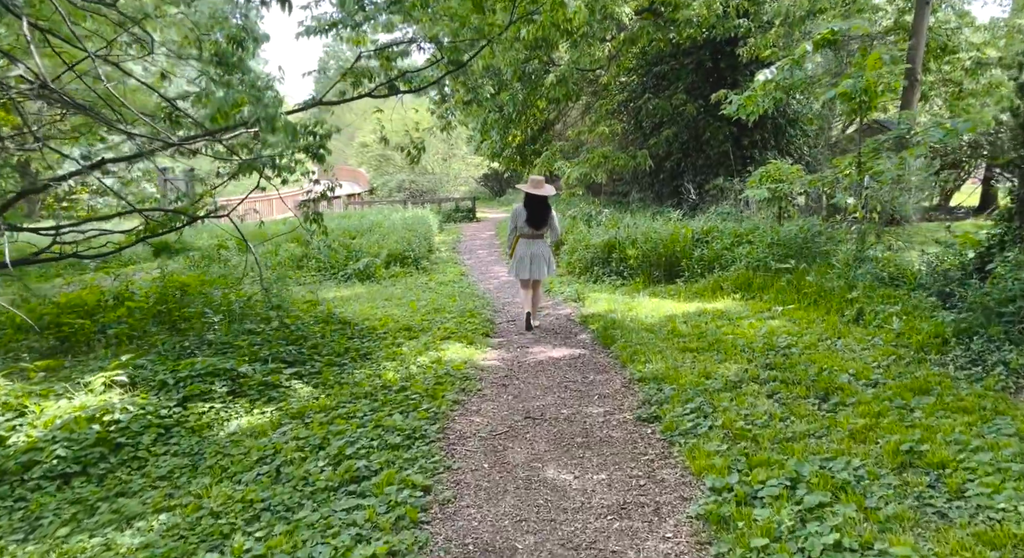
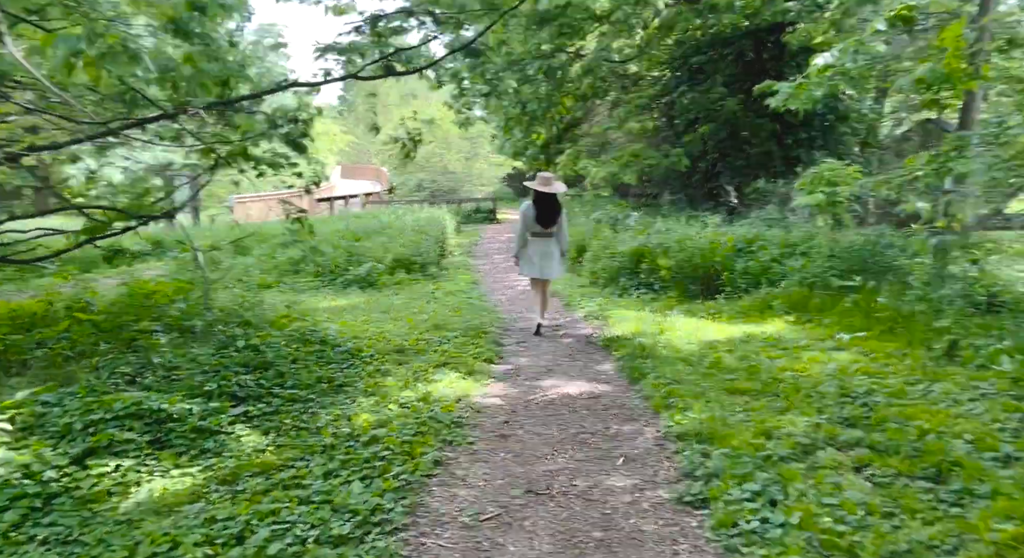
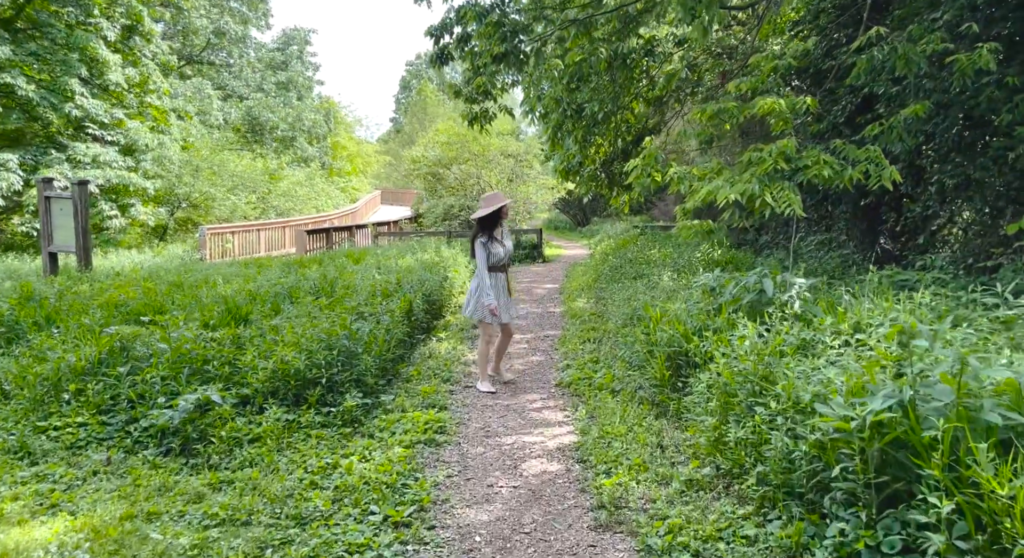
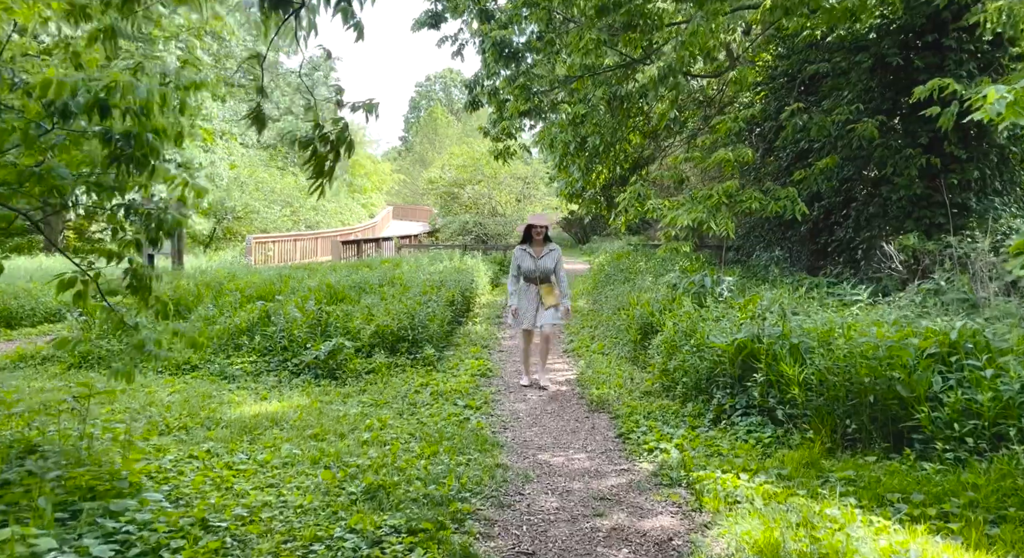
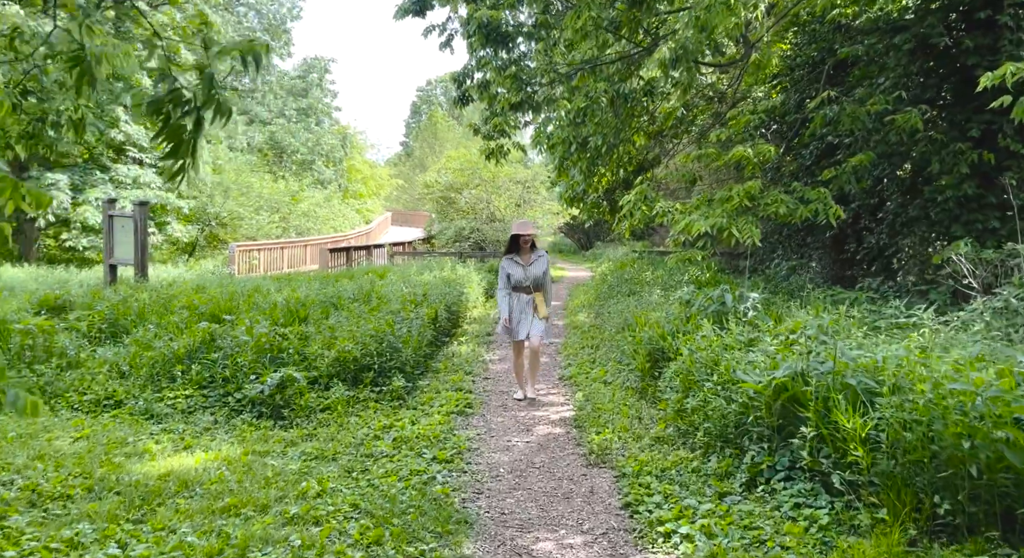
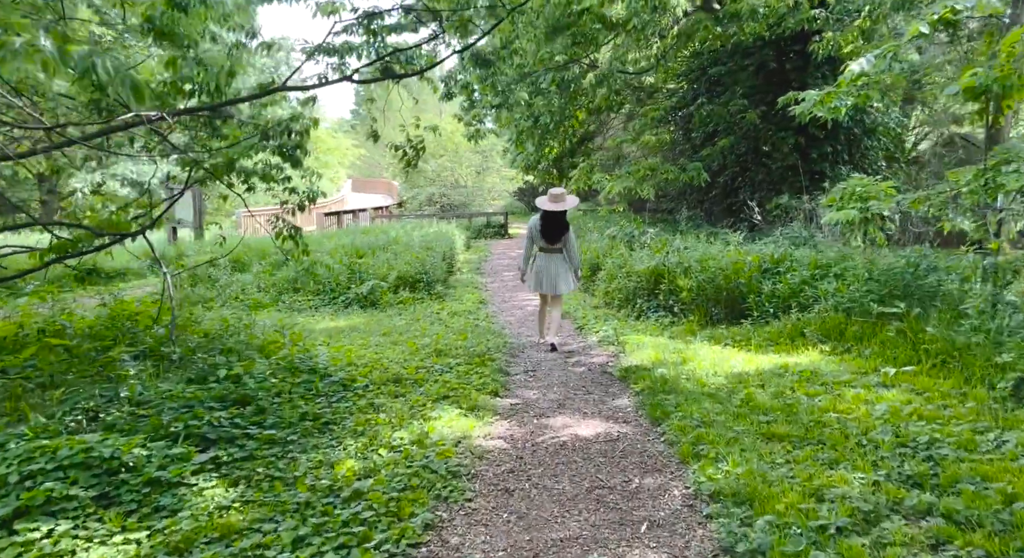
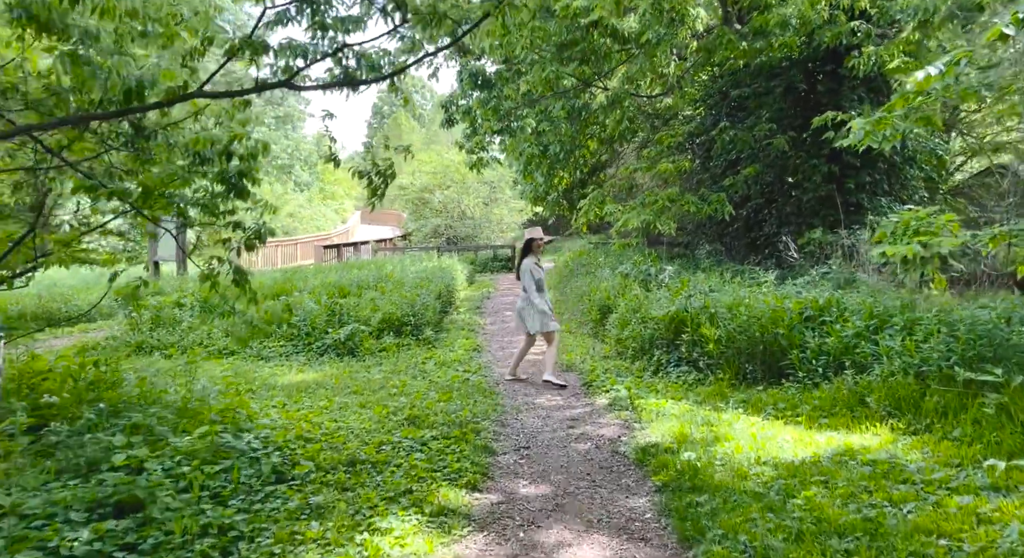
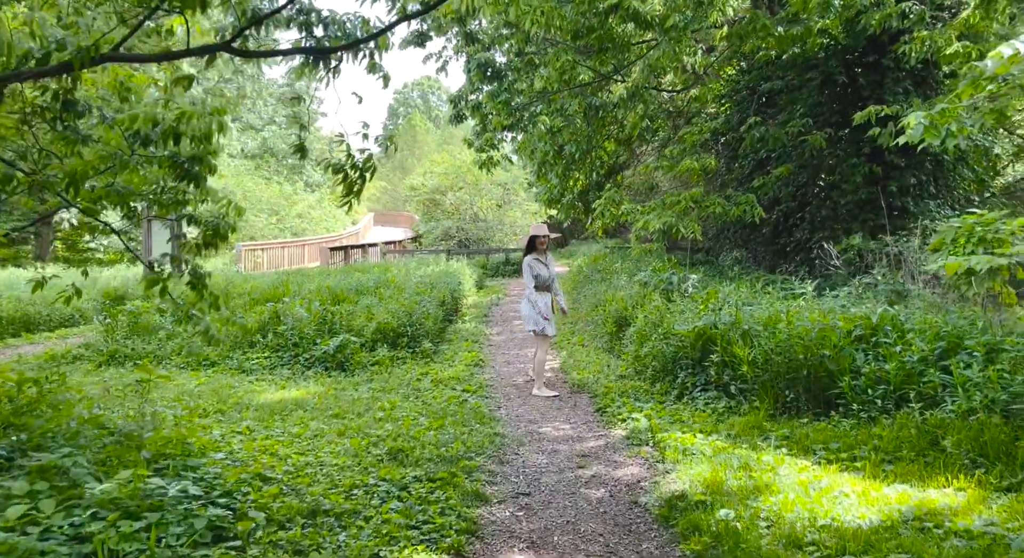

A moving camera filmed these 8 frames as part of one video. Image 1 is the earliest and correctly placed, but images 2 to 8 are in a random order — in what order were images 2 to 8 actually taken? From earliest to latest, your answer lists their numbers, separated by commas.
2, 6, 7, 8, 4, 5, 3
